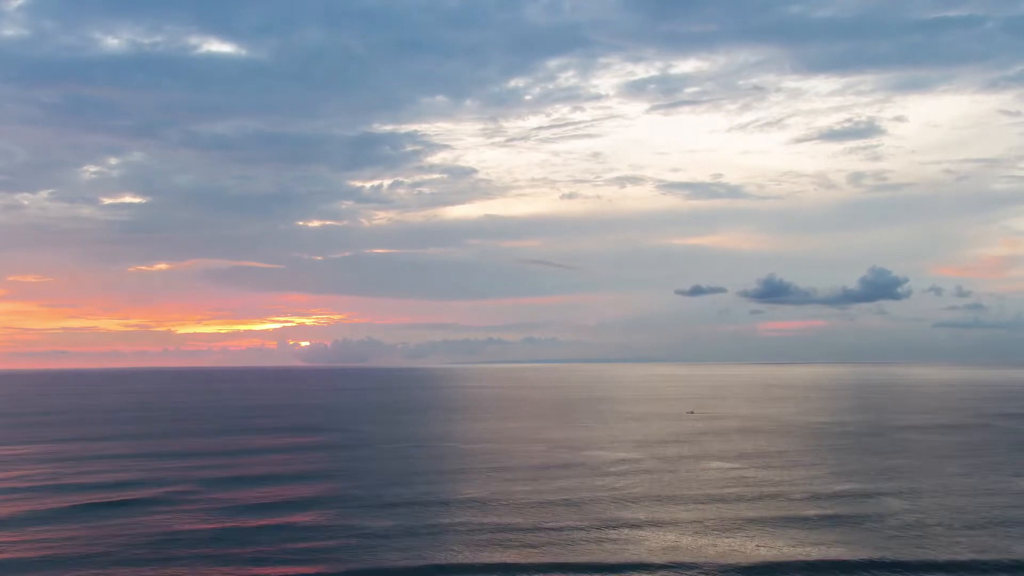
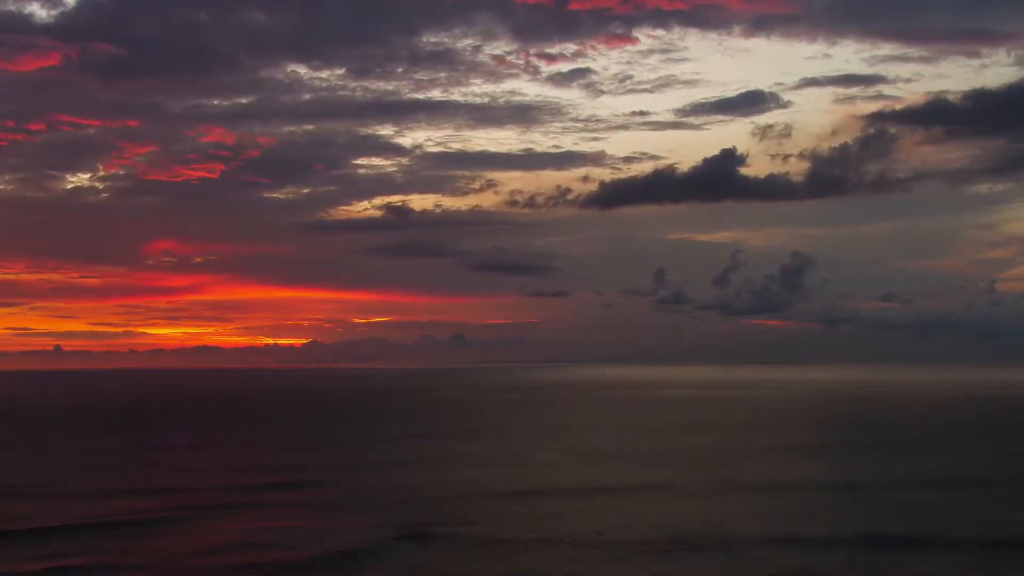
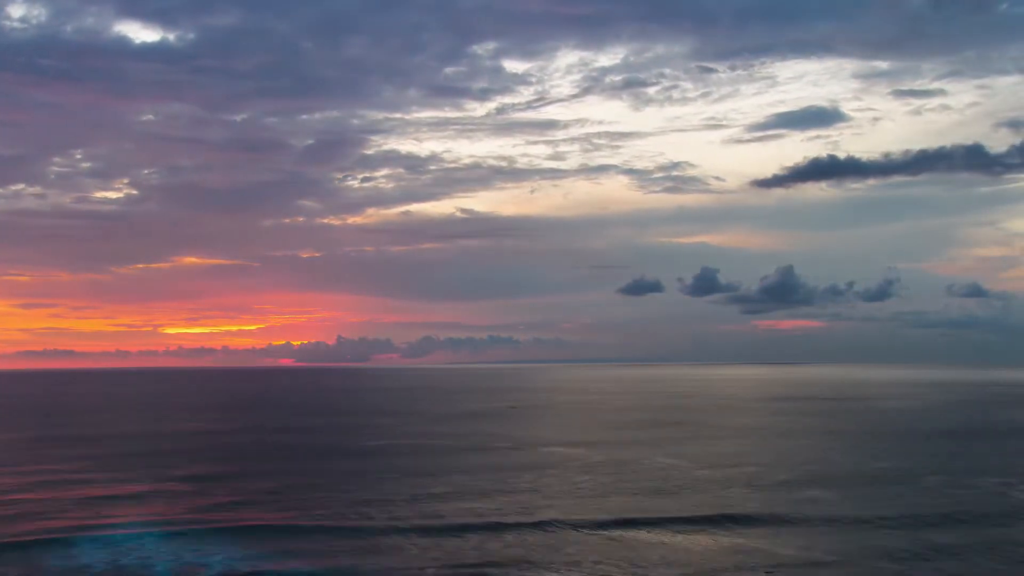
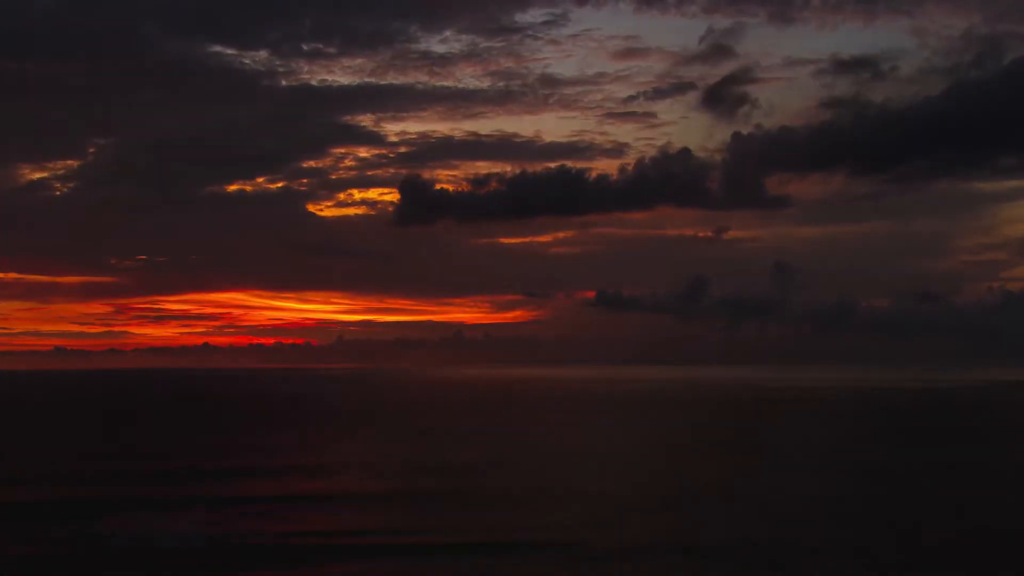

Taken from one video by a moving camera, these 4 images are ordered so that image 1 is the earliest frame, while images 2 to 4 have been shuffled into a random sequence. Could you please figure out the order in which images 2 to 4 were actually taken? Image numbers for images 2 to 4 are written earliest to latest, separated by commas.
3, 2, 4
